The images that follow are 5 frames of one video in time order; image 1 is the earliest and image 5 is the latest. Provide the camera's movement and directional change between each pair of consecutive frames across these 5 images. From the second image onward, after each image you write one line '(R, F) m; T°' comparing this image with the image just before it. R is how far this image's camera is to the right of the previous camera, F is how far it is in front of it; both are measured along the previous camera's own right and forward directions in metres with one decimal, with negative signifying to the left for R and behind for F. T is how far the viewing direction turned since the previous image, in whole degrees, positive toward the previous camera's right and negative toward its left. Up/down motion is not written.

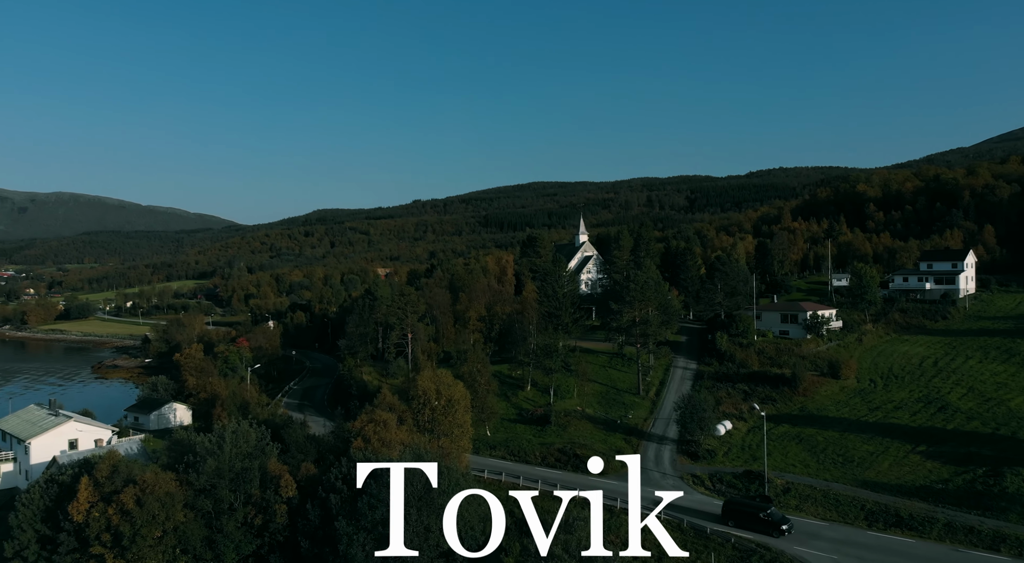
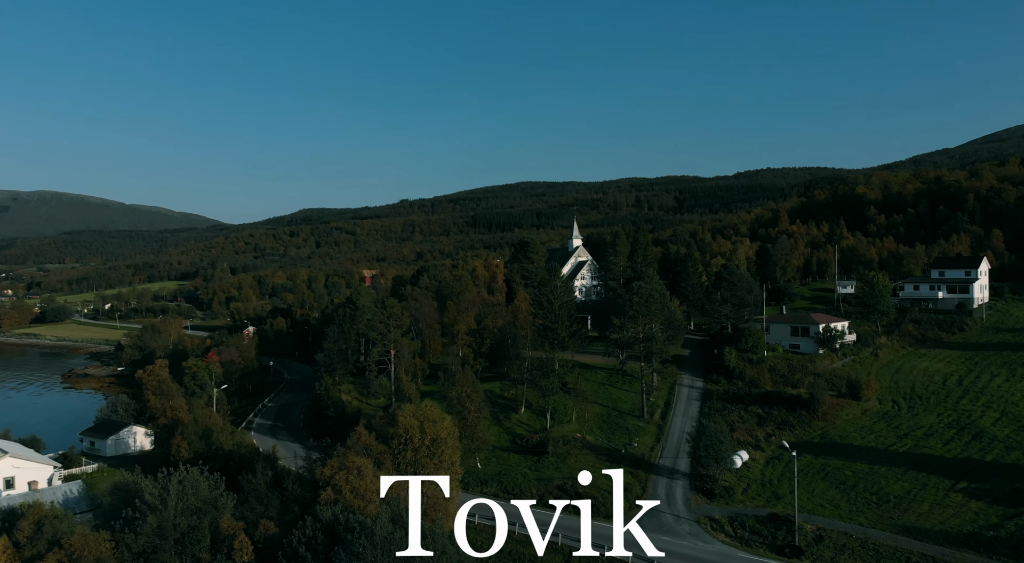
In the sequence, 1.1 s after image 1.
(-0.3, +4.7) m; +1°
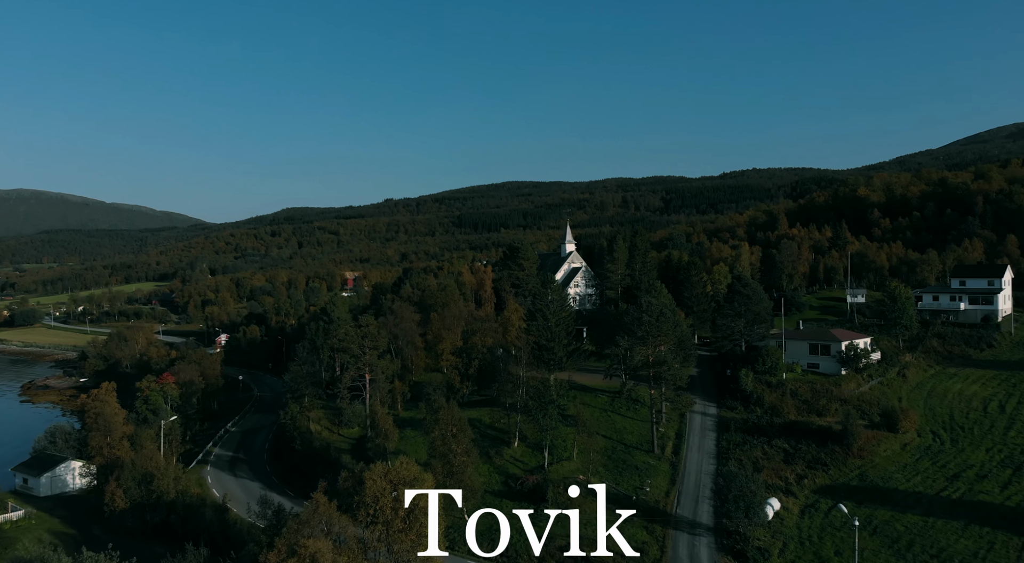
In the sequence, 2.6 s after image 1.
(-0.4, +6.1) m; +1°
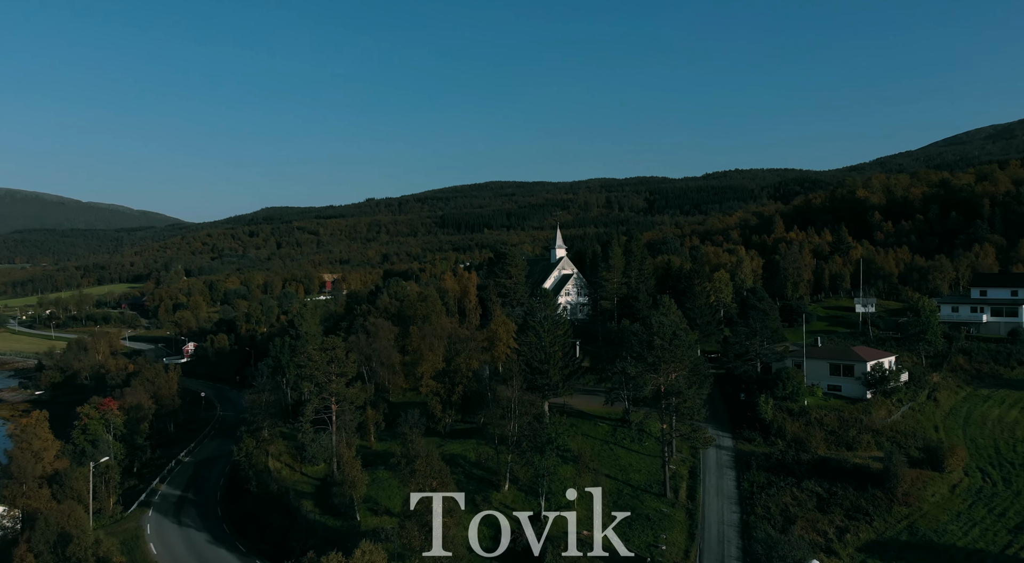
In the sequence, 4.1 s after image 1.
(-0.3, +6.1) m; +1°
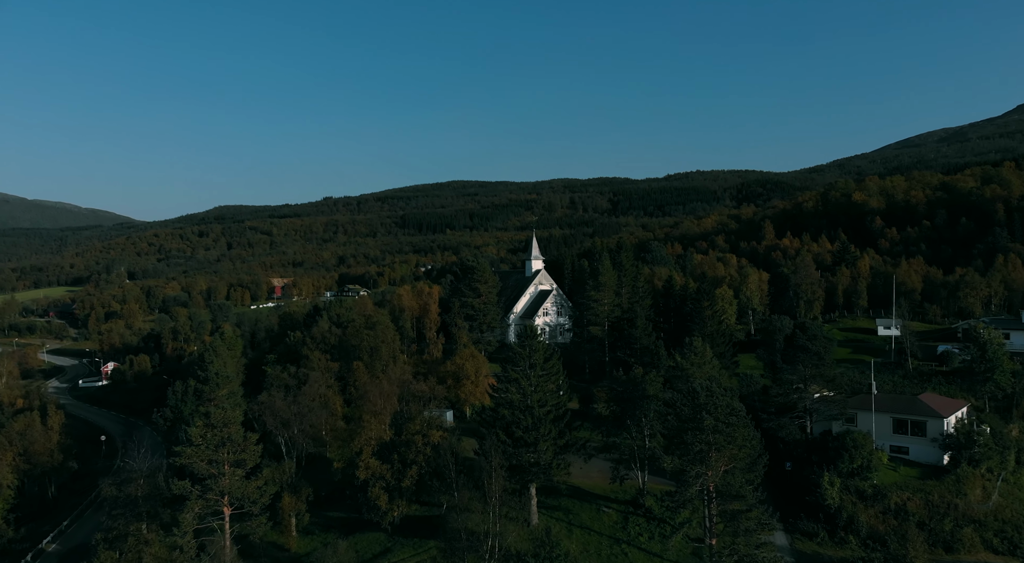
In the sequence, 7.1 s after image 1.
(-0.5, +12.3) m; +3°
